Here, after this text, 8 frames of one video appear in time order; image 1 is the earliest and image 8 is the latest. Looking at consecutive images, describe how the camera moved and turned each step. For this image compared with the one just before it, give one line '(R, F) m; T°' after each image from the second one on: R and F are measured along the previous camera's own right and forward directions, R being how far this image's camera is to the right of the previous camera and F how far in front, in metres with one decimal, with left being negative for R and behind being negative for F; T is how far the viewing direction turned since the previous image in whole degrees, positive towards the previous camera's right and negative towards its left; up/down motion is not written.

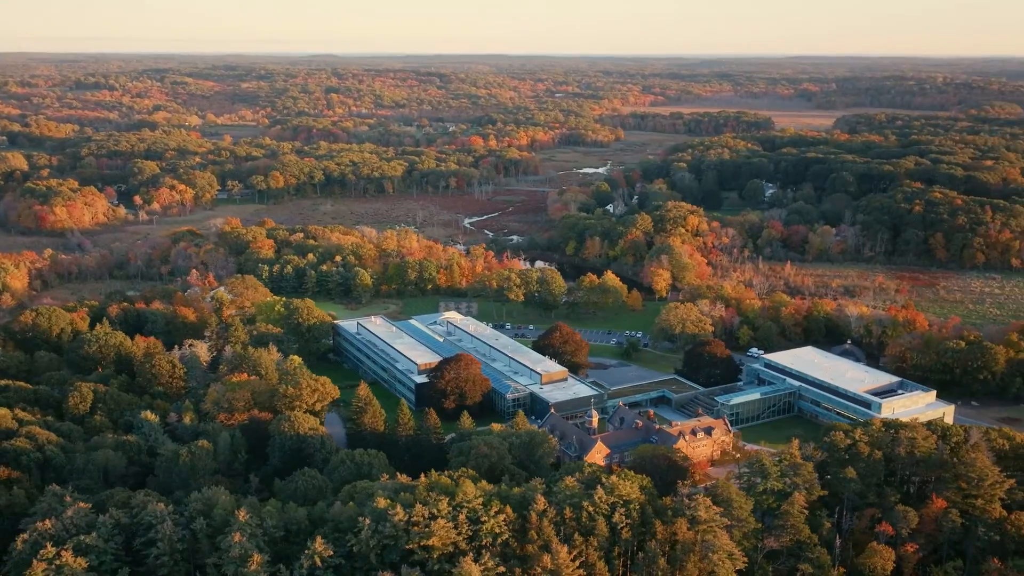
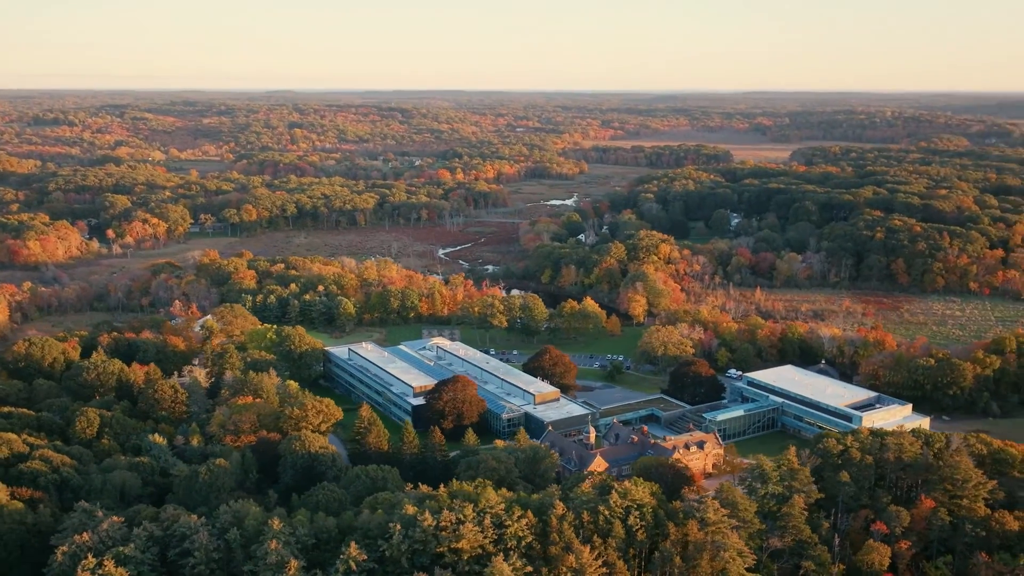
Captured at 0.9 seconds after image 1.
(-1.2, -1.0) m; +2°
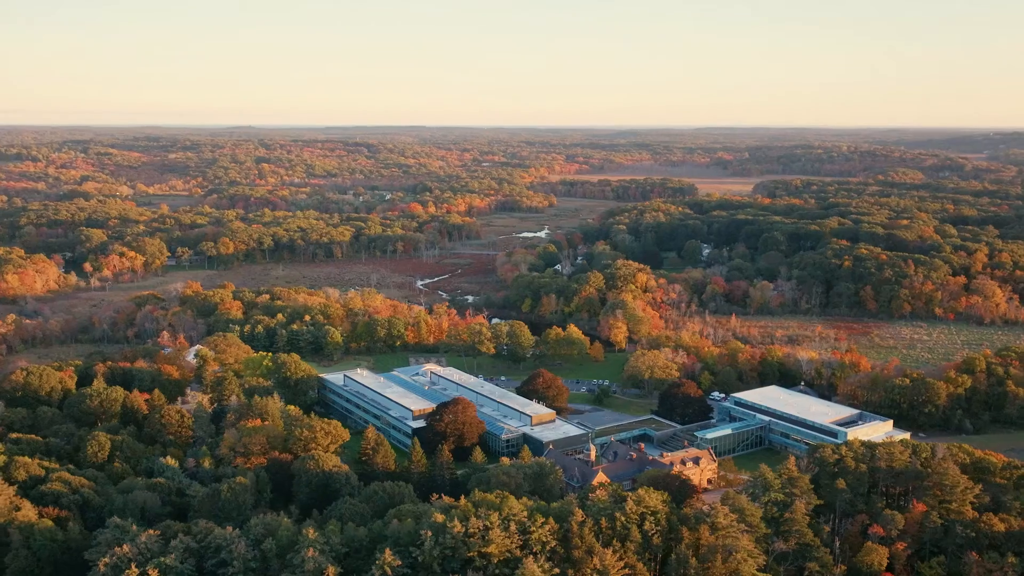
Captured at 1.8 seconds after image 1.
(-1.2, -1.1) m; +2°
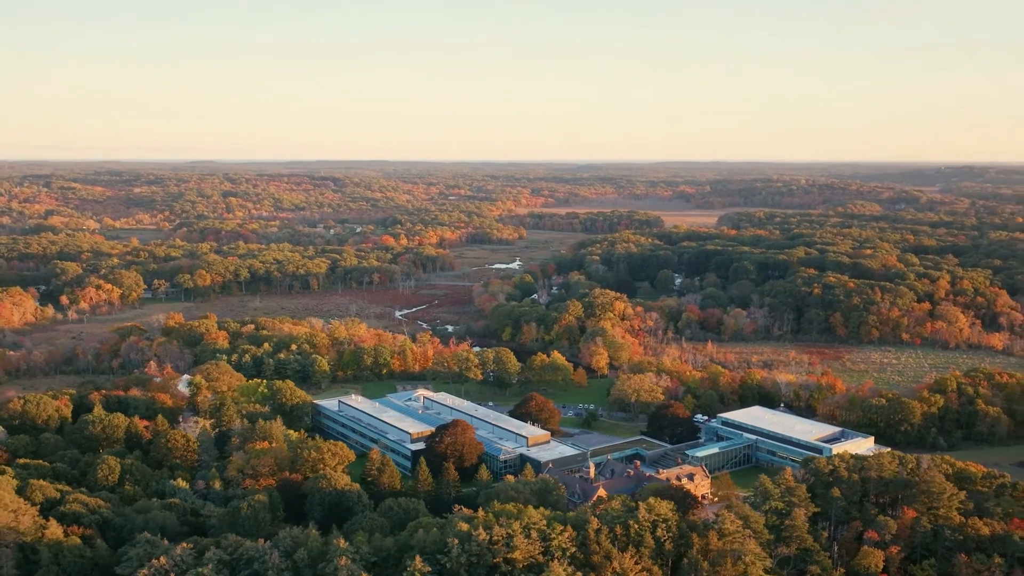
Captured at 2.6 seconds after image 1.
(-1.3, -1.1) m; +2°
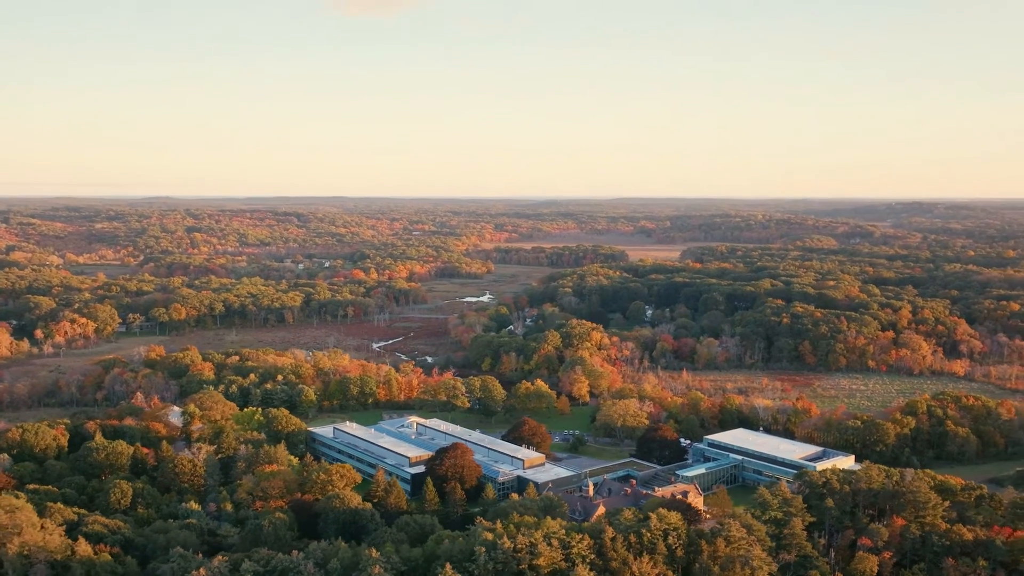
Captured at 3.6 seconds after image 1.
(-1.4, -1.2) m; +2°
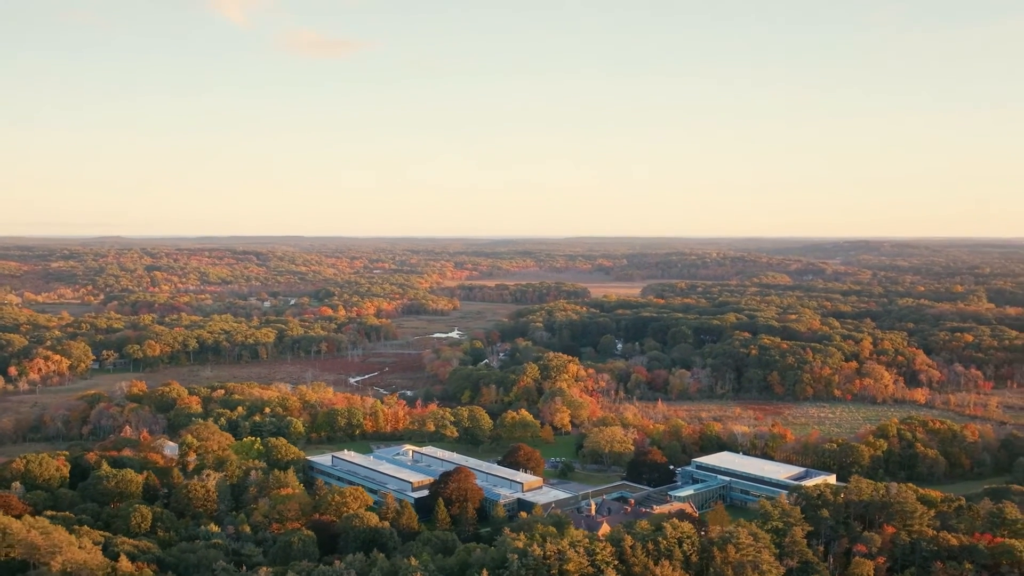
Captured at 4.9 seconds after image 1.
(-1.8, -1.5) m; +3°
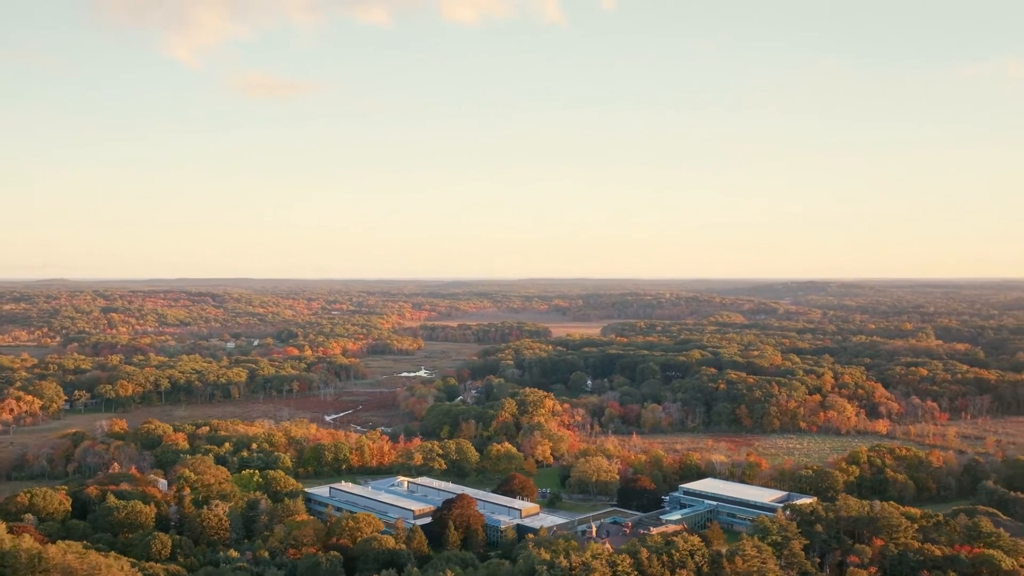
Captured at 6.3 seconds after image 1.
(-1.9, -1.7) m; +3°
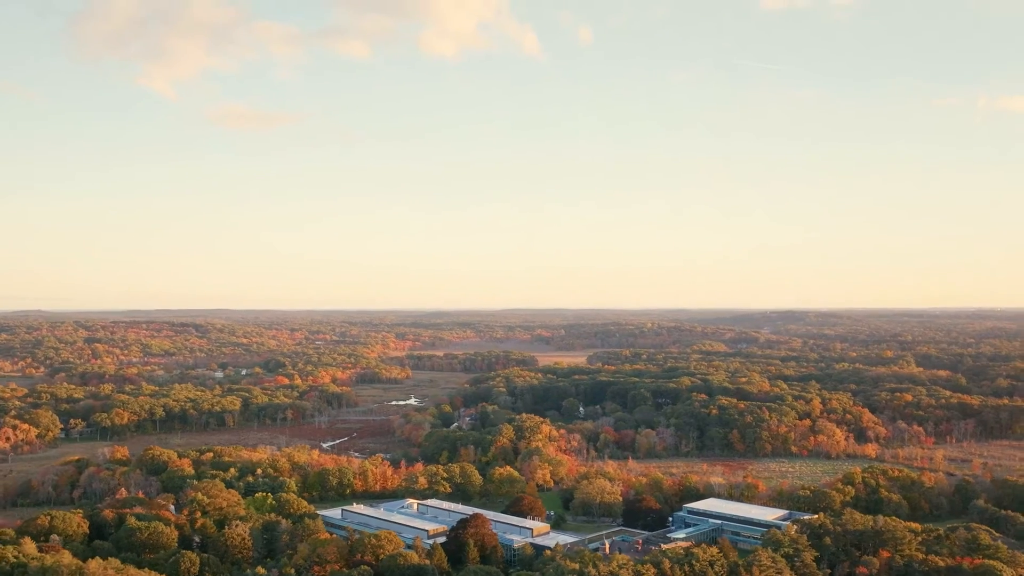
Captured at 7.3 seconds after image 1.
(-1.4, -1.3) m; +1°
